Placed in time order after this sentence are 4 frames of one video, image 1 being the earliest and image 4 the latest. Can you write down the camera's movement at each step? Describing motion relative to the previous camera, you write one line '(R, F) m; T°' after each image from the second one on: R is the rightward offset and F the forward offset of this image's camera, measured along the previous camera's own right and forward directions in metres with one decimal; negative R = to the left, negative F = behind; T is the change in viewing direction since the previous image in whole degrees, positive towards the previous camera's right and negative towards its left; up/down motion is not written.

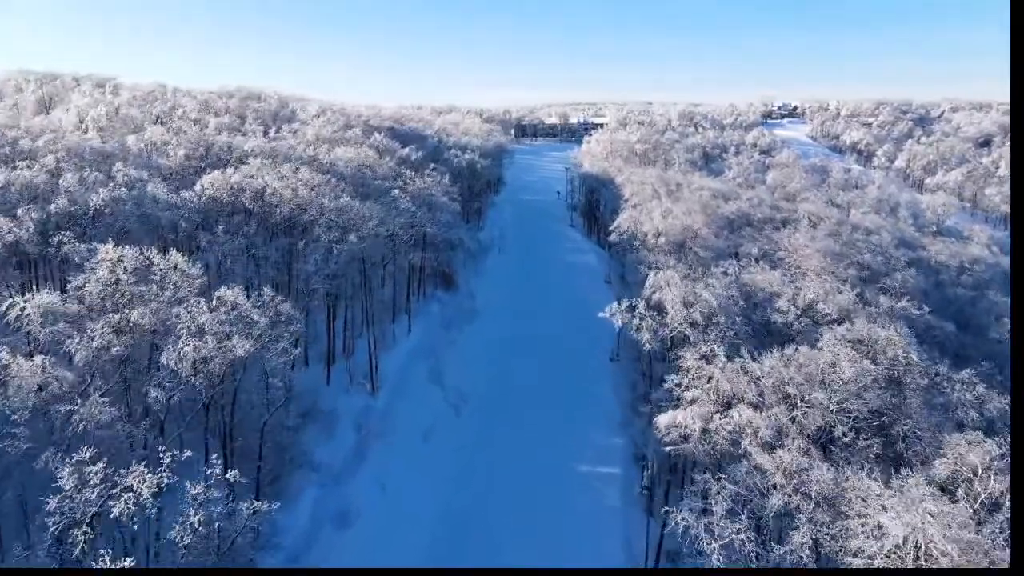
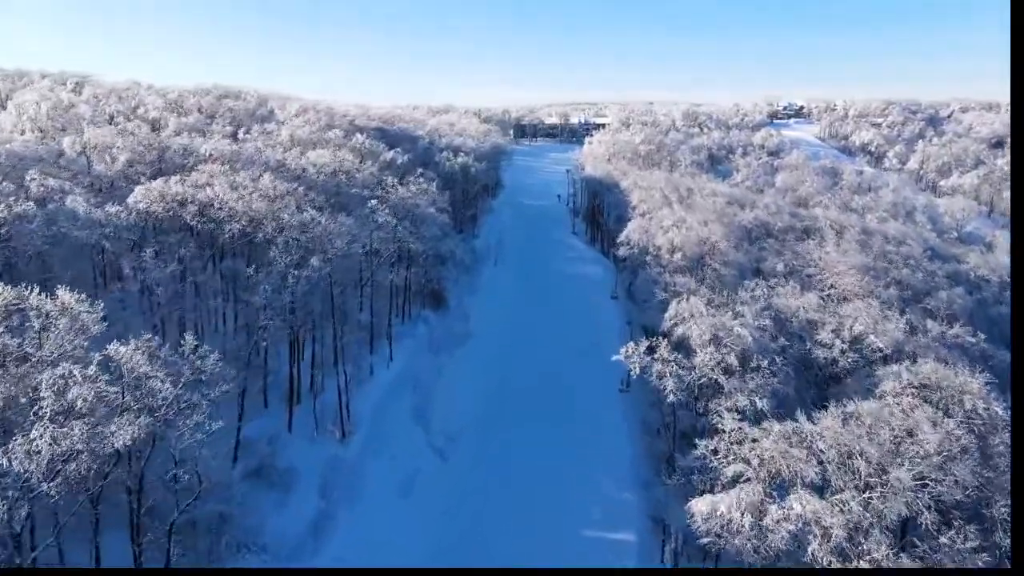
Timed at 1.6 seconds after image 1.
(+0.4, +7.1) m; 0°
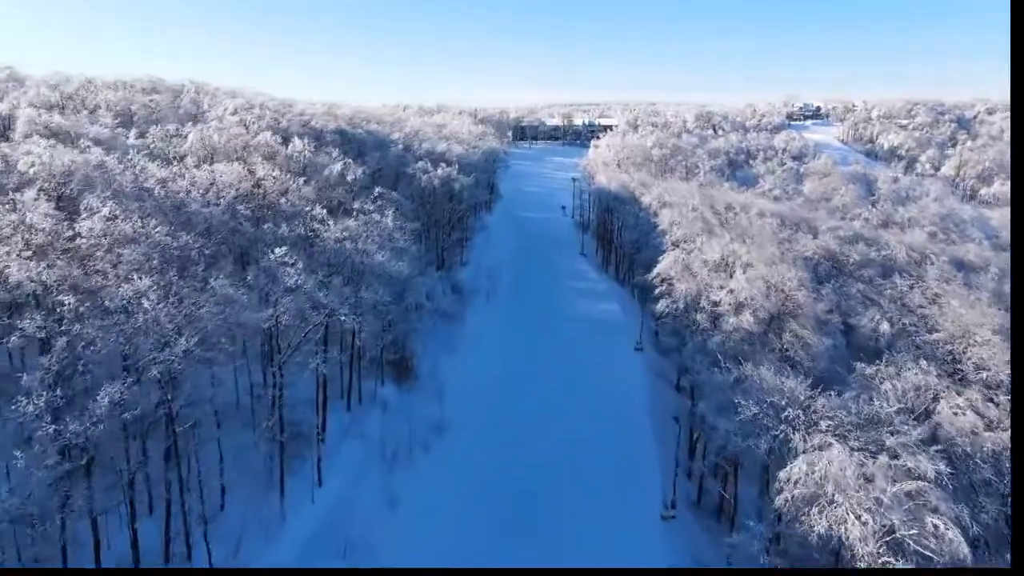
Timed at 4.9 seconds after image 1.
(+0.6, +17.5) m; 0°
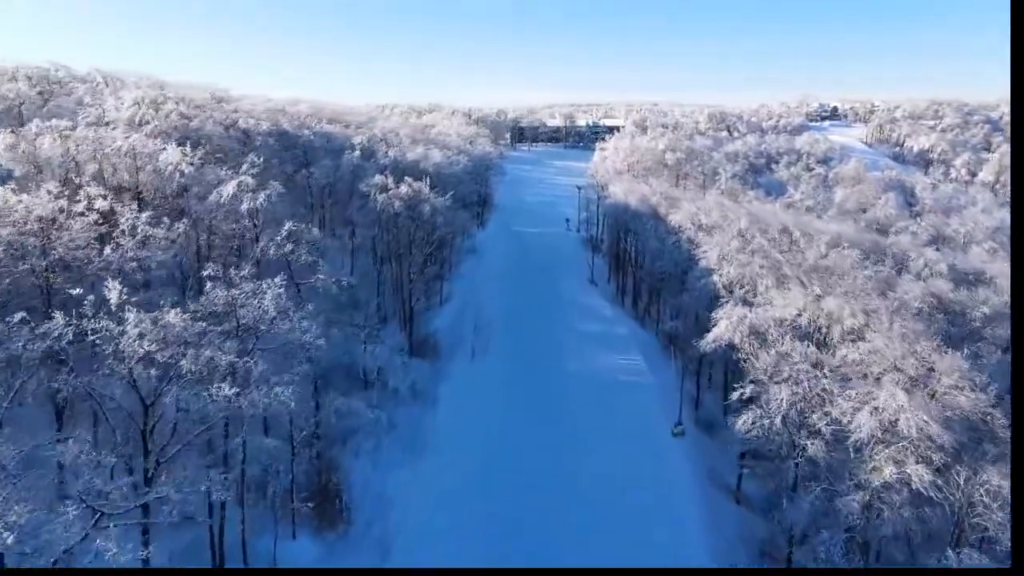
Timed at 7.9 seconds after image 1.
(+0.7, +16.4) m; 0°
